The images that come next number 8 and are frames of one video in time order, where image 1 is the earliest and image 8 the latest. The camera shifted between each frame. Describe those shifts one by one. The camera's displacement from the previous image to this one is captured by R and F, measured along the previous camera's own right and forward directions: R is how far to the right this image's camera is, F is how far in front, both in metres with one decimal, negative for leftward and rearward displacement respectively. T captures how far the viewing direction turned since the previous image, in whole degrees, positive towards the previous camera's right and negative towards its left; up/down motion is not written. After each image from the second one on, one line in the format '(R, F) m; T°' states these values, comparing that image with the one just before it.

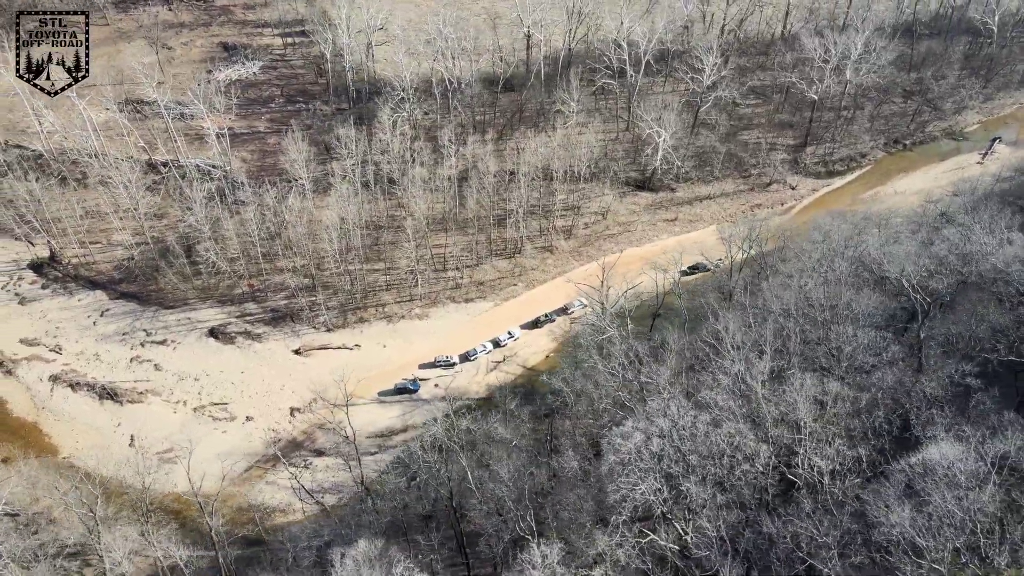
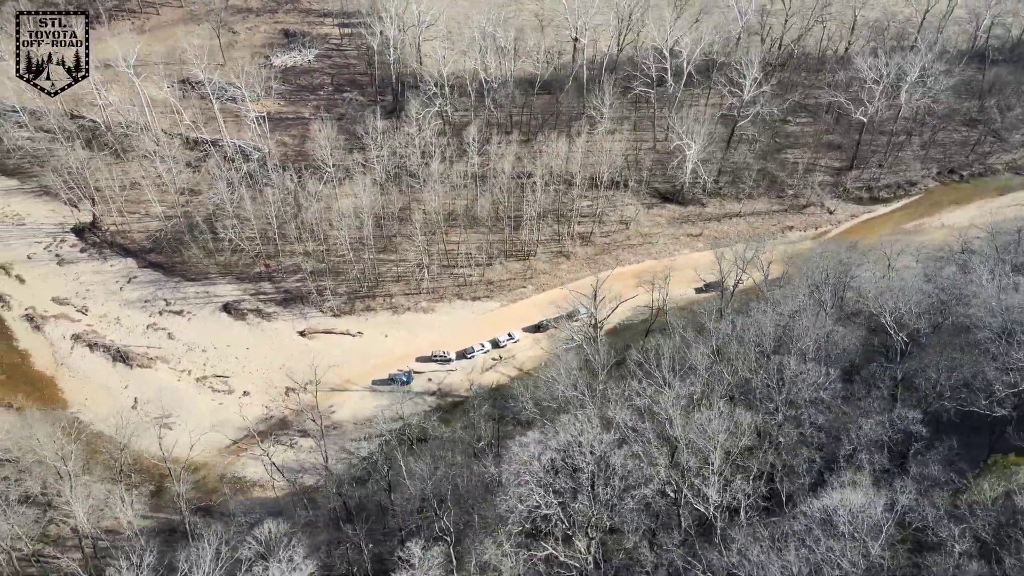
(+5.7, +0.4) m; -6°
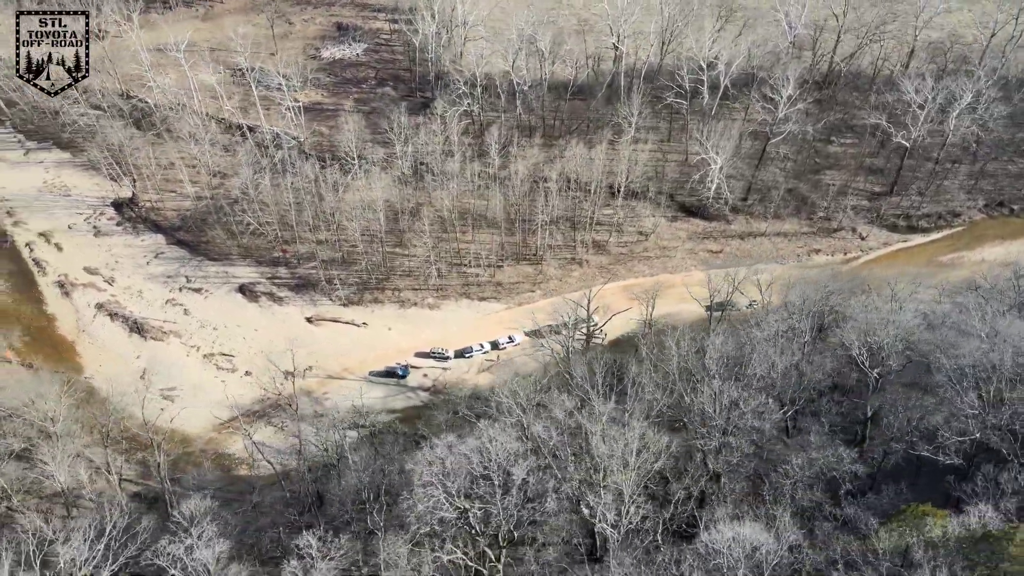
(+5.0, +0.3) m; -5°
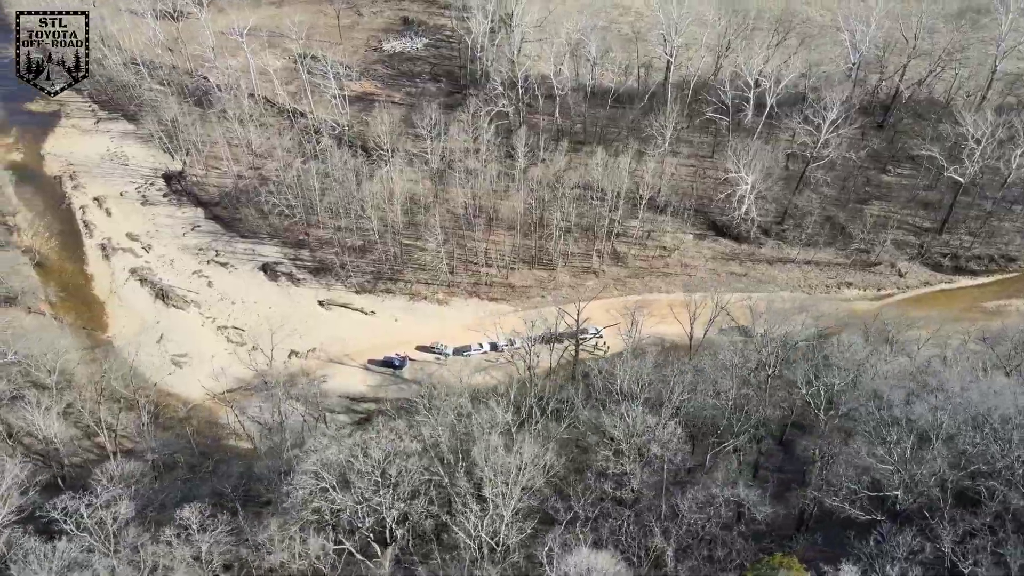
(+6.4, +0.5) m; -6°
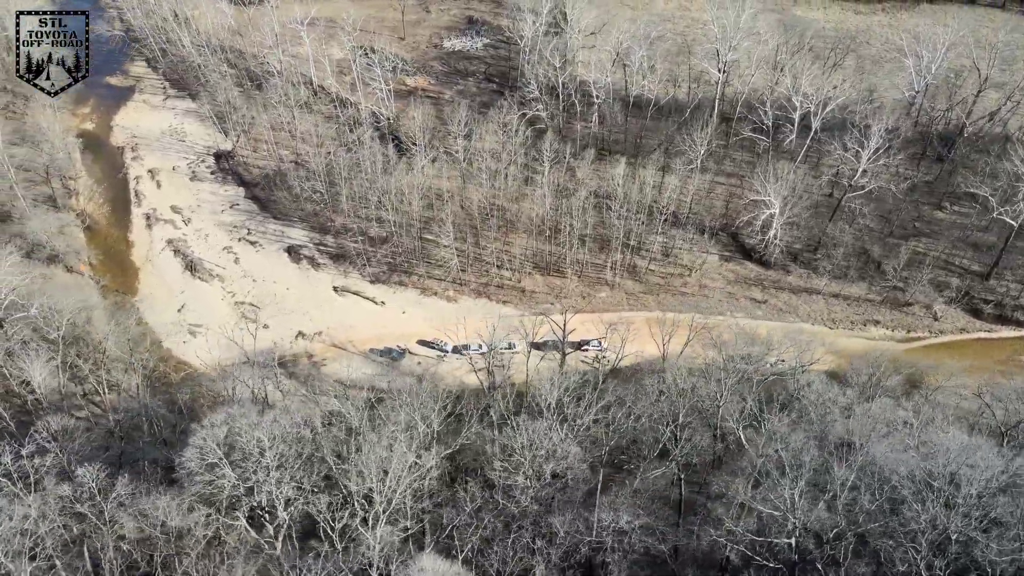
(+6.4, +0.5) m; -6°
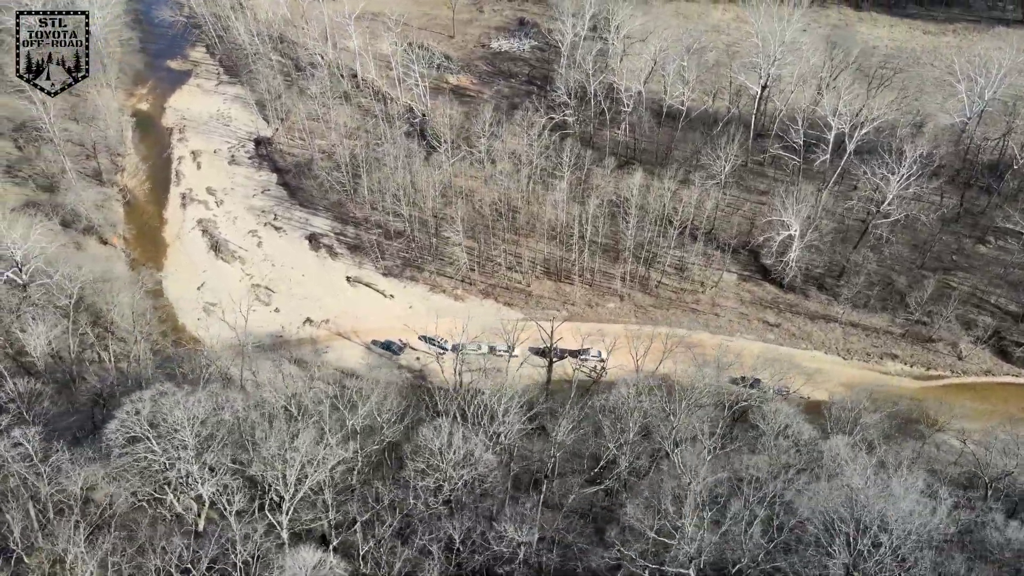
(+5.1, +0.4) m; -5°
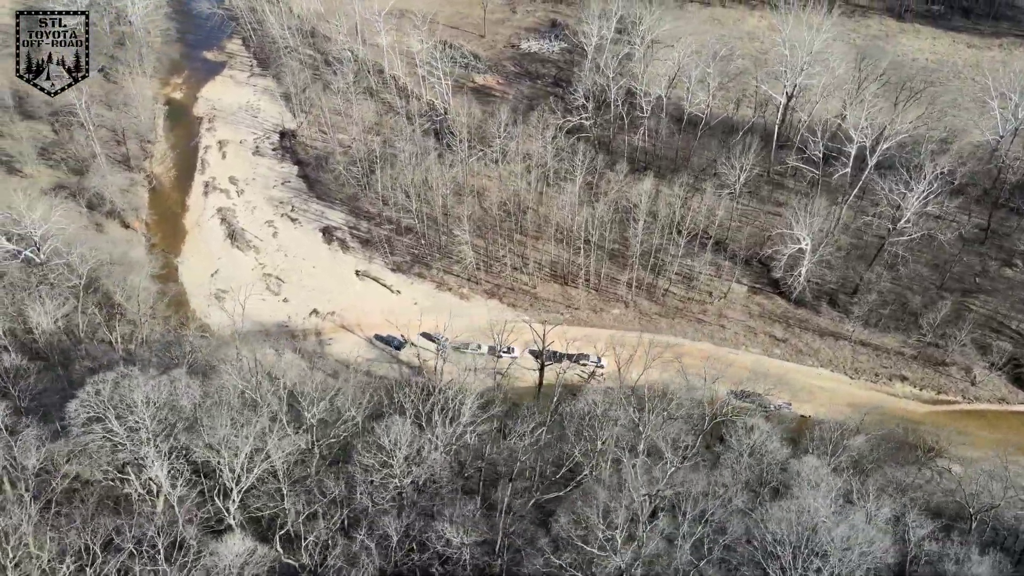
(+3.1, +0.2) m; -3°
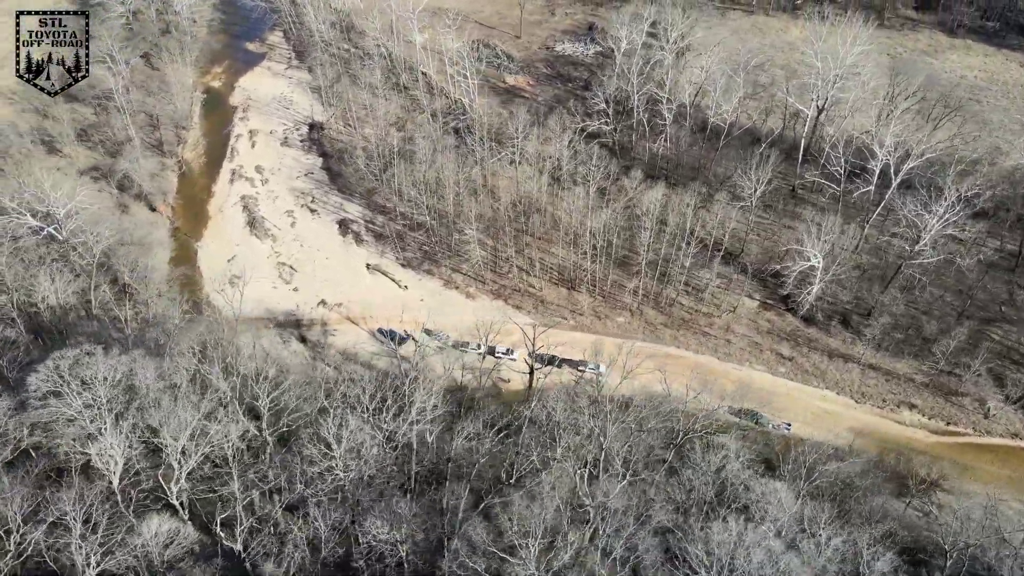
(+3.7, +0.2) m; -4°
